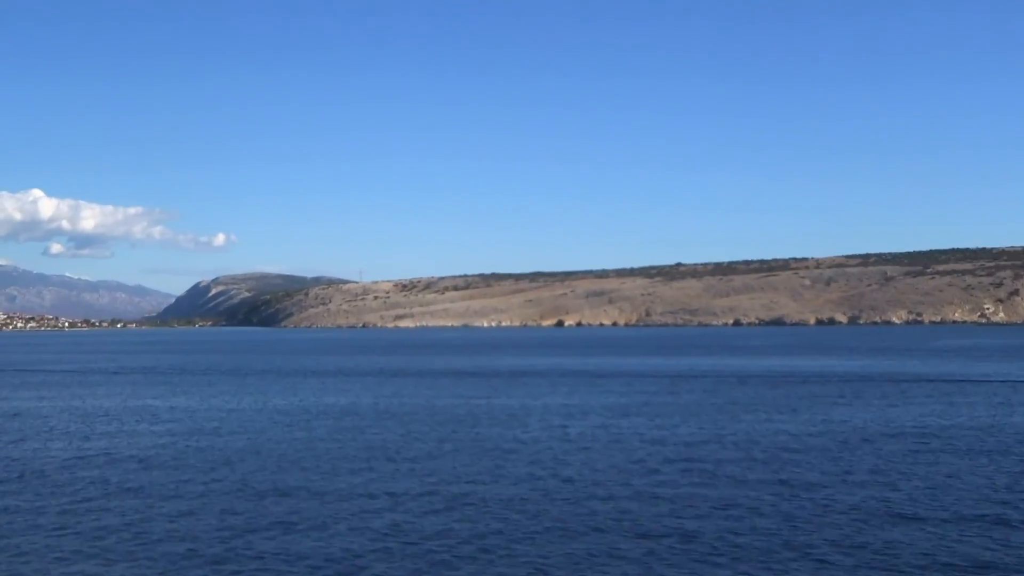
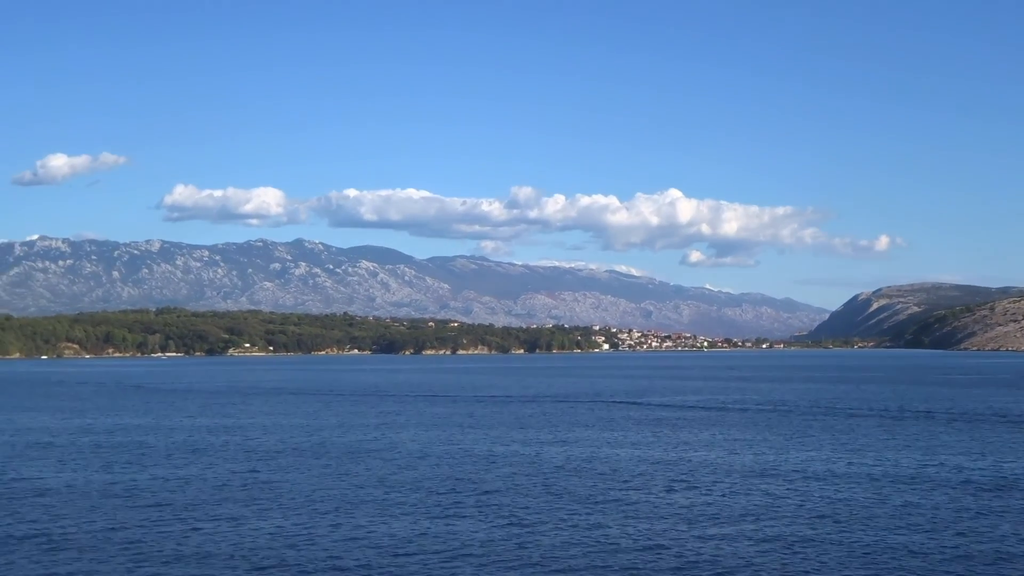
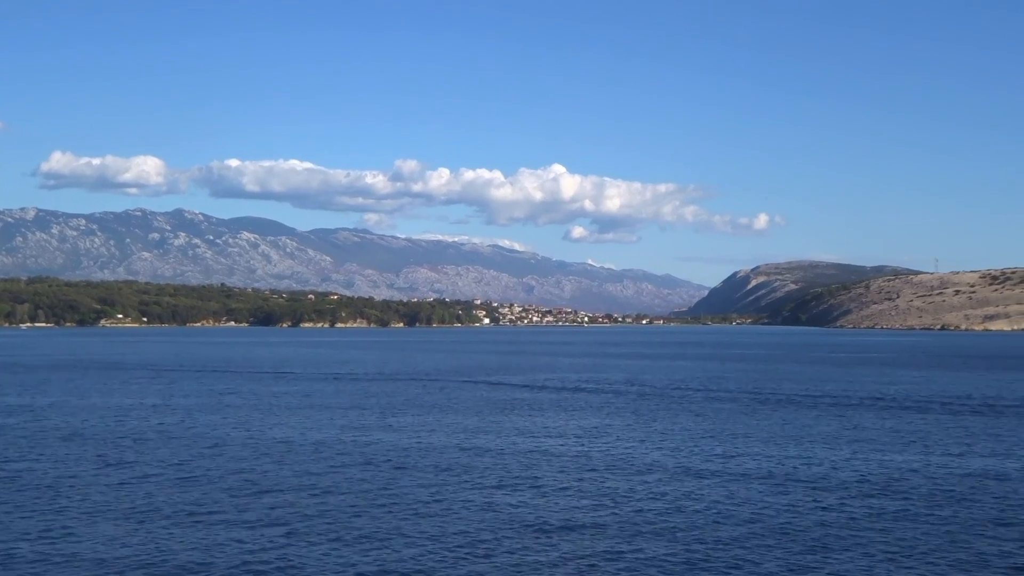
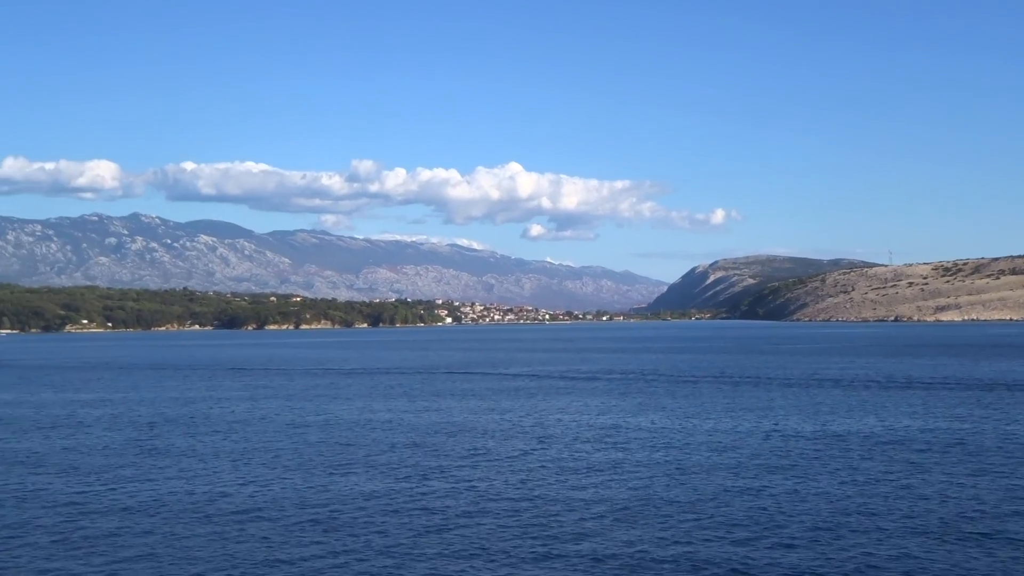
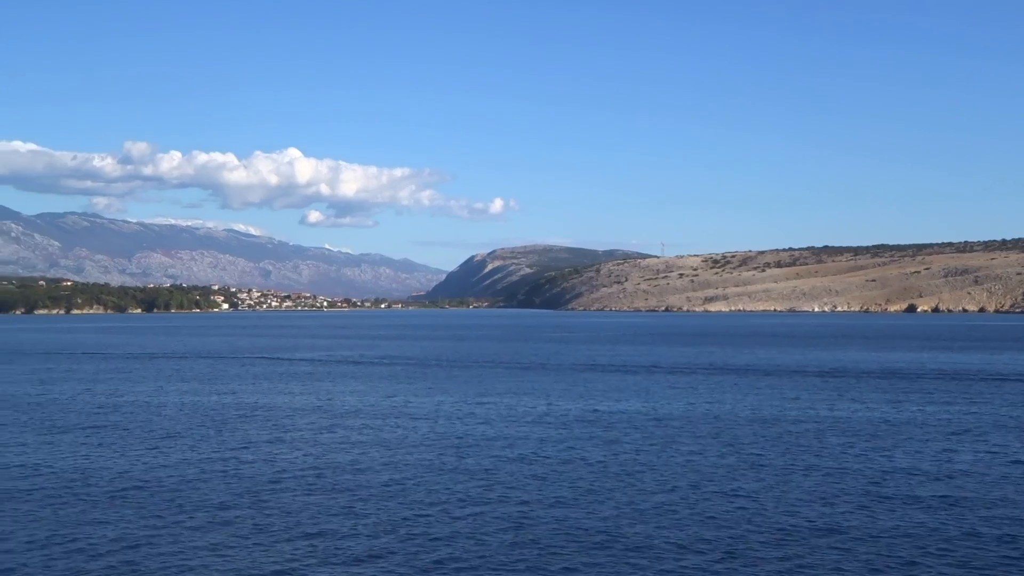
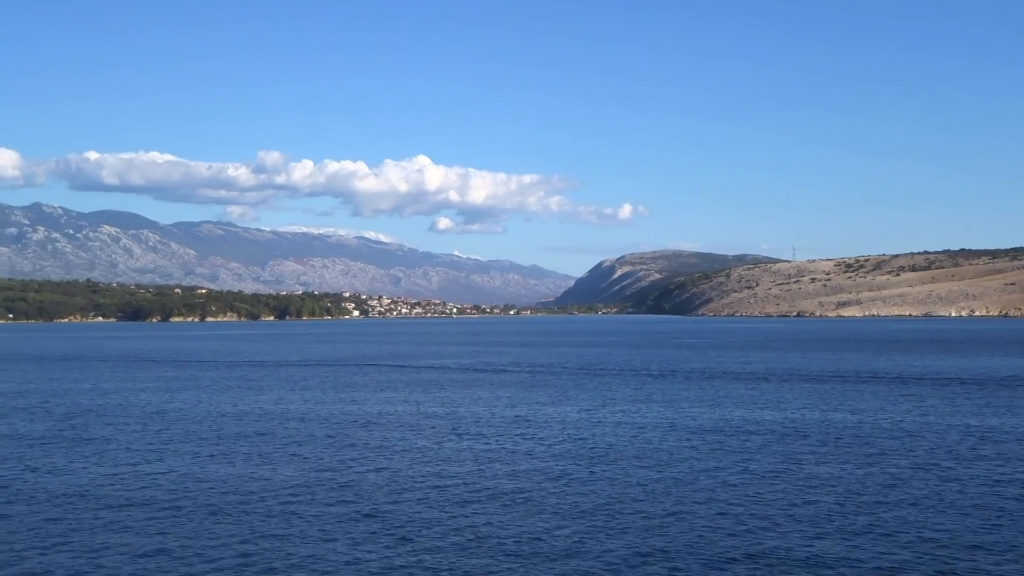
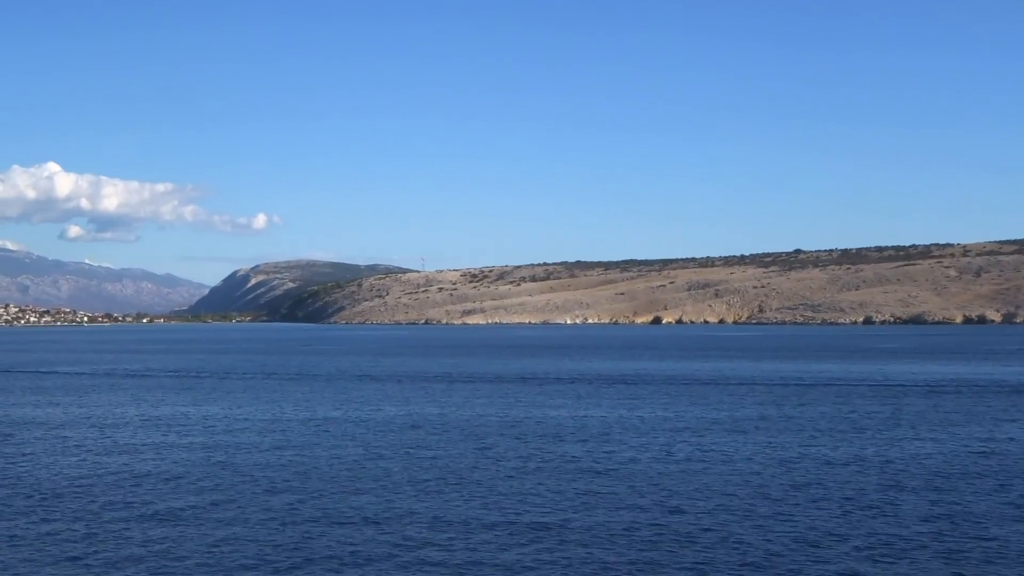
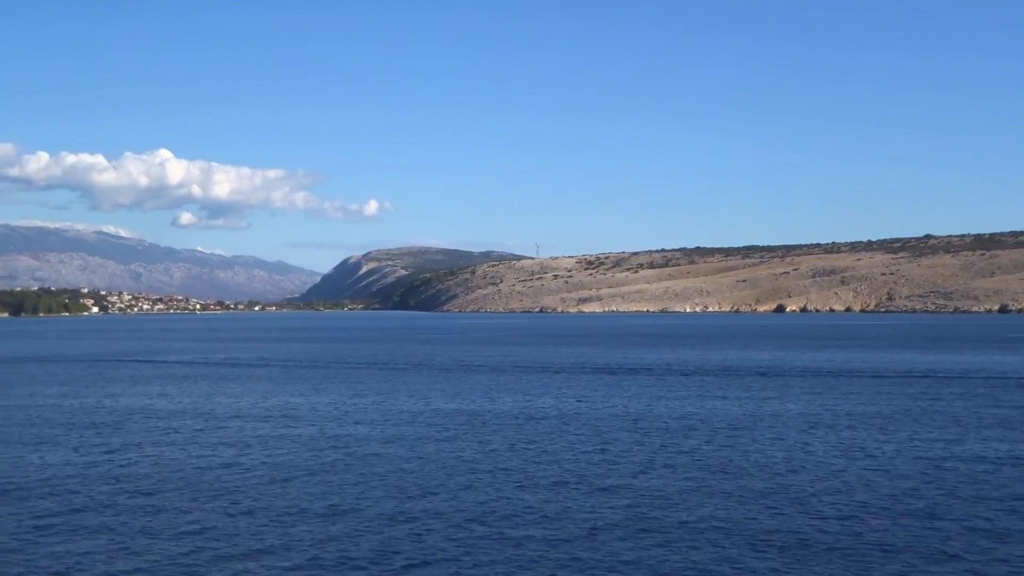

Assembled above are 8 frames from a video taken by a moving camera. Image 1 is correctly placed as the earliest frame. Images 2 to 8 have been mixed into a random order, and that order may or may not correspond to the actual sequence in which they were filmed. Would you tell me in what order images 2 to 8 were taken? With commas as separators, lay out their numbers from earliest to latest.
7, 8, 5, 6, 4, 2, 3
